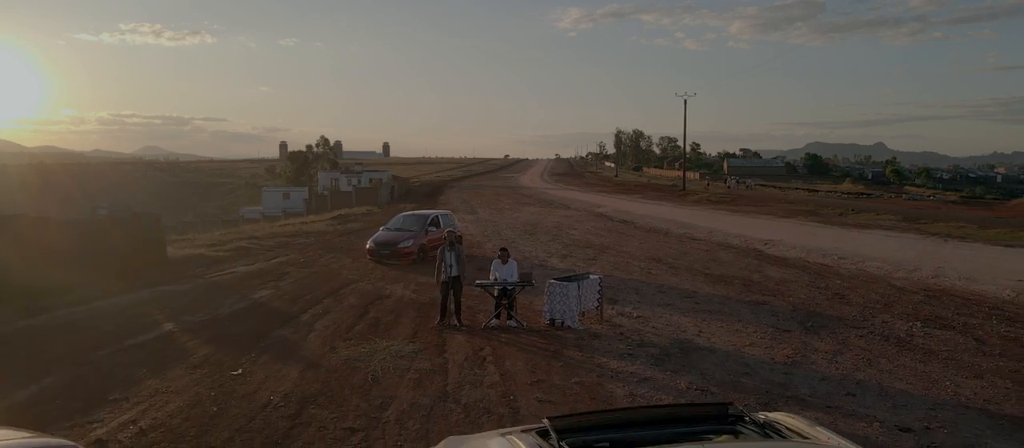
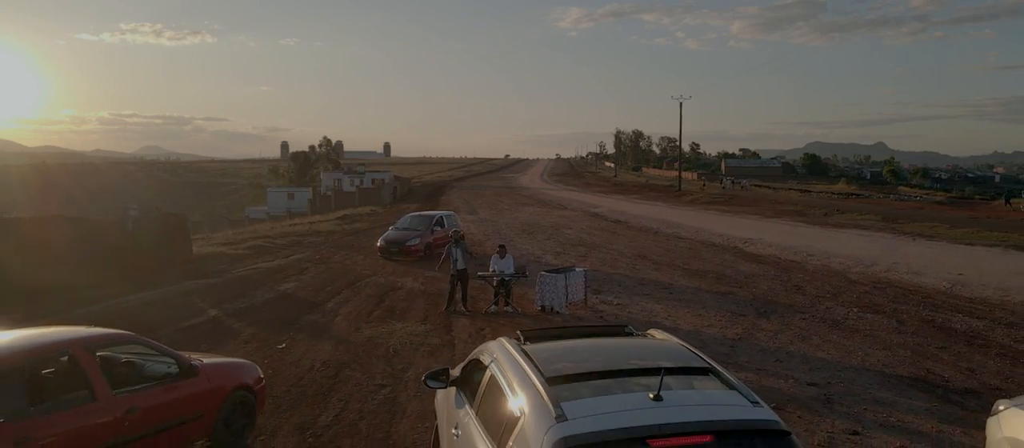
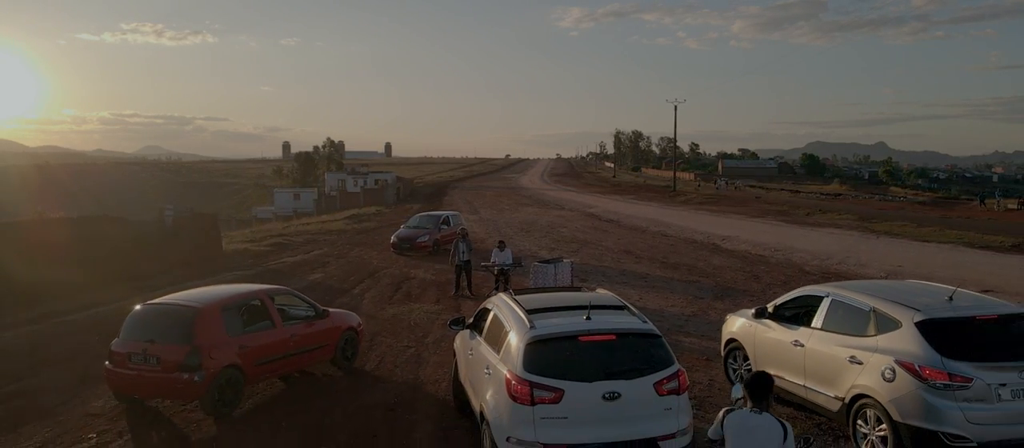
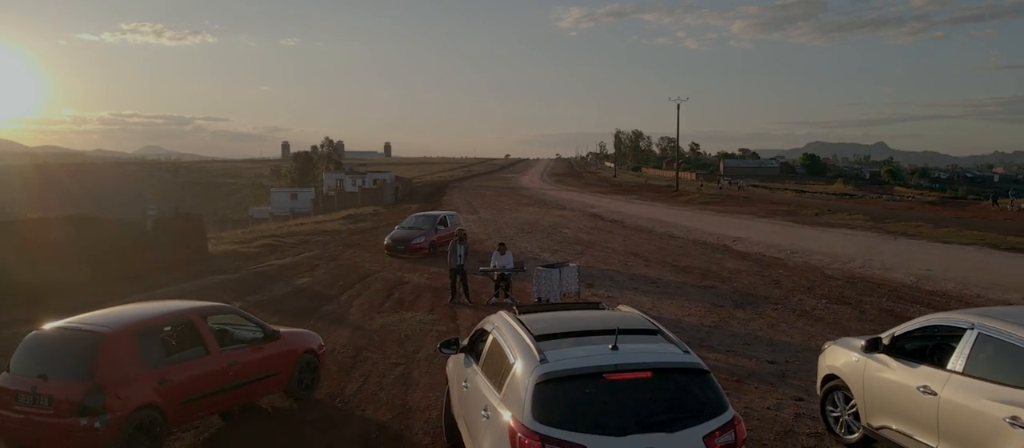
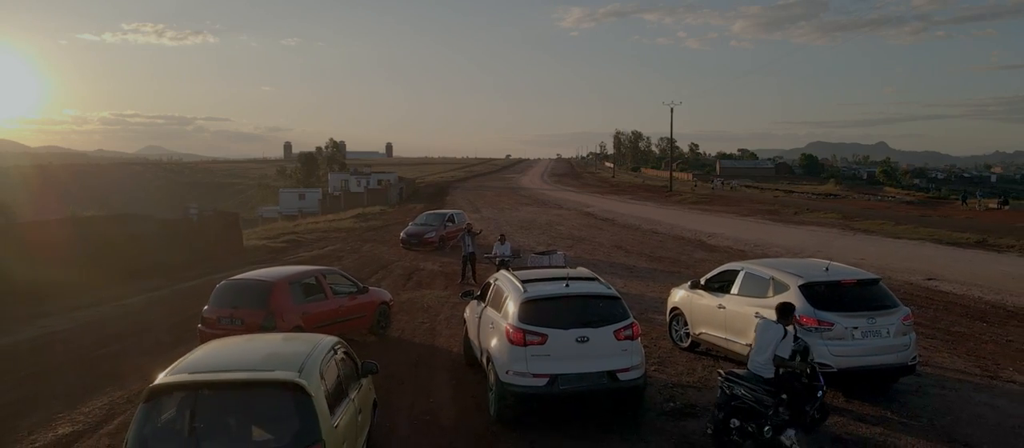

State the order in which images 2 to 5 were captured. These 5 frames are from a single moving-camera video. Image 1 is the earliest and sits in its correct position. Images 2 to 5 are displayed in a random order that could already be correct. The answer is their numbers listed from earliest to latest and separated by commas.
2, 4, 3, 5
